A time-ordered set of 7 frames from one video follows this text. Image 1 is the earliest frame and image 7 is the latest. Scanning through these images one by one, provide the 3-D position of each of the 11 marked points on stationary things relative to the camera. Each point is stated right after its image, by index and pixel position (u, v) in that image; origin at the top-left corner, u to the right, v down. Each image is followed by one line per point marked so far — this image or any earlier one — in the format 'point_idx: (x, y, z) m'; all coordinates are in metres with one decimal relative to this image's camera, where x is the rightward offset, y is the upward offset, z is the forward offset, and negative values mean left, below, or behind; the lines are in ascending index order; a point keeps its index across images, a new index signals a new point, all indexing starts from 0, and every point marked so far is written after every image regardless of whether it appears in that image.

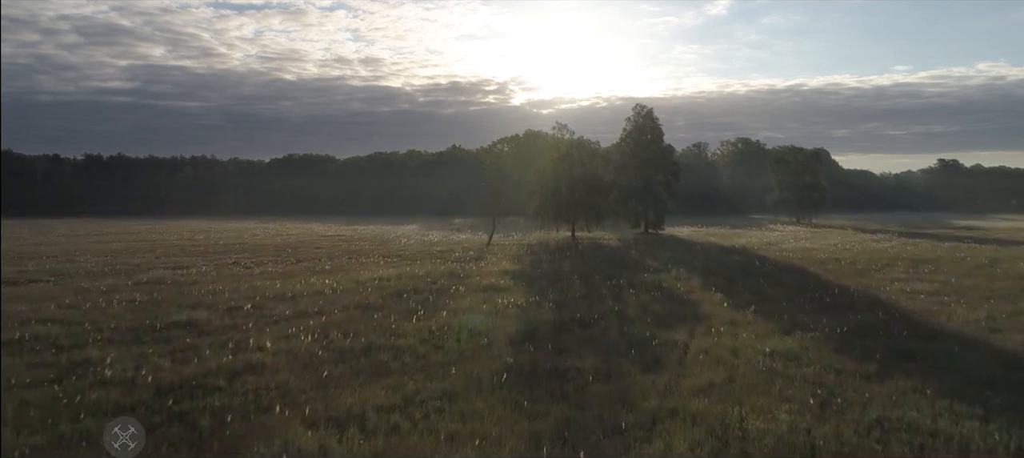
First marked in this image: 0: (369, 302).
0: (-3.1, -1.6, +16.0) m
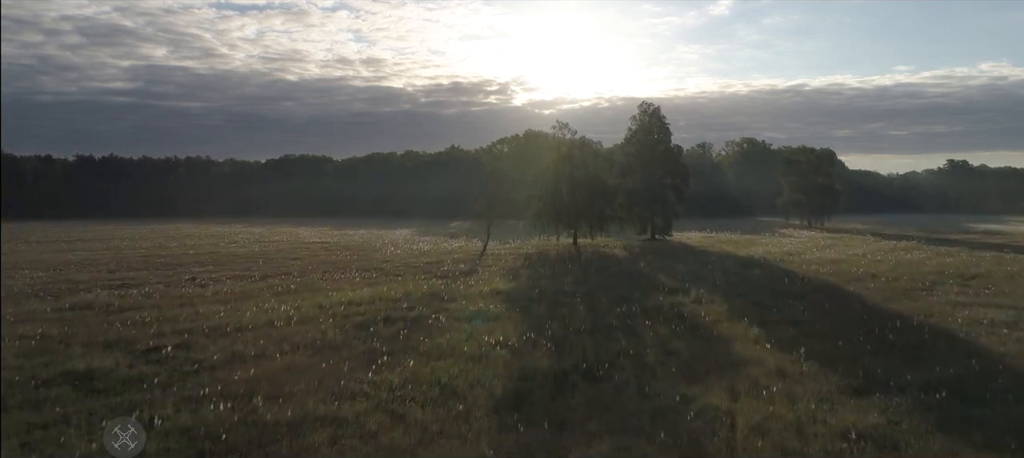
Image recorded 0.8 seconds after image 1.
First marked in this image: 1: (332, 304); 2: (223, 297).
0: (-3.2, -1.9, +13.0) m
1: (-4.1, -1.7, +17.0) m
2: (-7.1, -1.7, +18.4) m
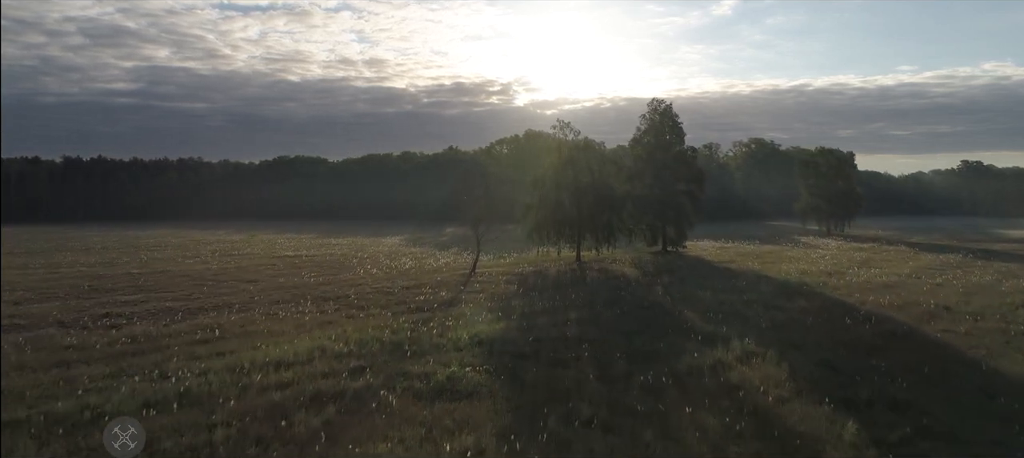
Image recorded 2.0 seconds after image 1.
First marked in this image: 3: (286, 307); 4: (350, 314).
0: (-3.5, -2.5, +8.6) m
1: (-4.3, -2.3, +12.6) m
2: (-7.4, -2.3, +14.0) m
3: (-5.8, -2.0, +19.5) m
4: (-4.0, -2.1, +18.5) m
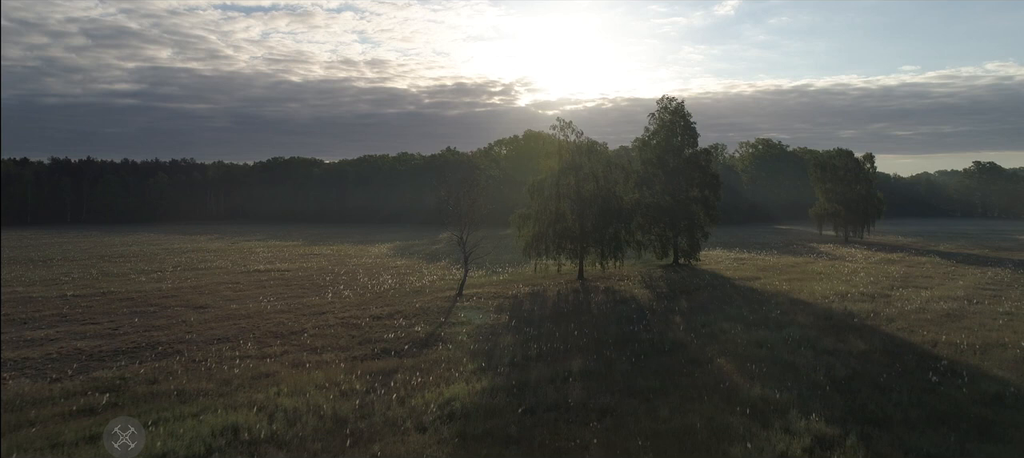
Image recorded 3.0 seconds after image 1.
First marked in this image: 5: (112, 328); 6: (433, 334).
0: (-3.8, -3.0, +4.9) m
1: (-4.6, -2.8, +8.9) m
2: (-7.6, -2.8, +10.3) m
3: (-6.1, -2.5, +15.8) m
4: (-4.2, -2.6, +14.8) m
5: (-9.9, -2.4, +18.7) m
6: (-1.8, -2.4, +17.6) m
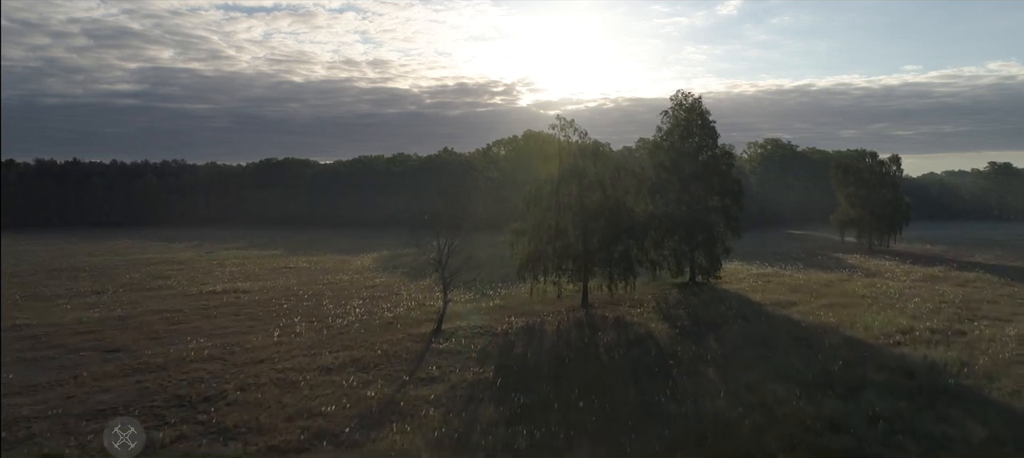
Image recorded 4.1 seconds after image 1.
0: (-4.1, -3.6, +0.6) m
1: (-4.9, -3.3, +4.5) m
2: (-7.9, -3.3, +5.9) m
3: (-6.4, -3.1, +11.4) m
4: (-4.5, -3.2, +10.4) m
5: (-10.2, -3.0, +14.4) m
6: (-2.1, -3.0, +13.3) m
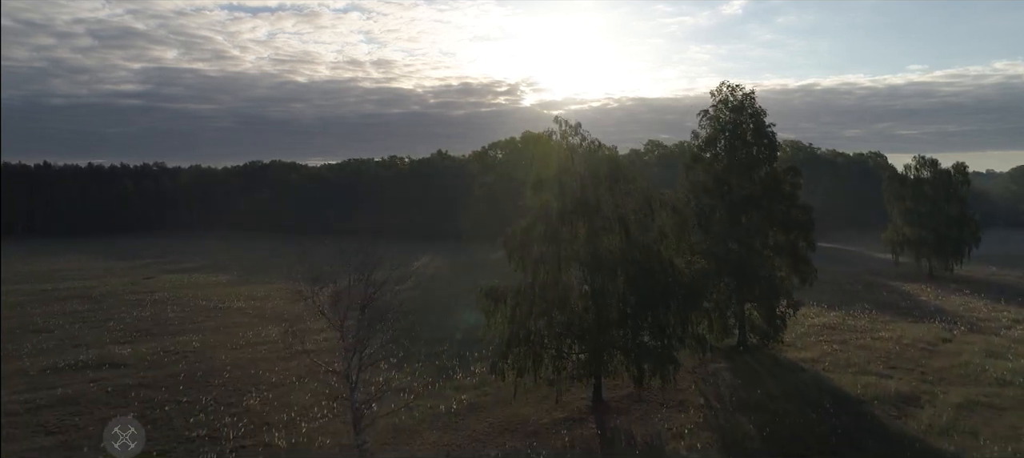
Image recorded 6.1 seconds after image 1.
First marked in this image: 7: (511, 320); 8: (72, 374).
0: (-4.8, -4.9, -8.0) m
1: (-5.6, -4.7, -4.0) m
2: (-8.6, -4.7, -2.6) m
3: (-7.0, -4.5, +2.9) m
4: (-5.2, -4.5, +1.9) m
5: (-10.8, -4.4, +5.9) m
6: (-2.7, -4.4, +4.7) m
7: (0.0, -1.9, +16.0) m
8: (-11.4, -3.8, +19.5) m
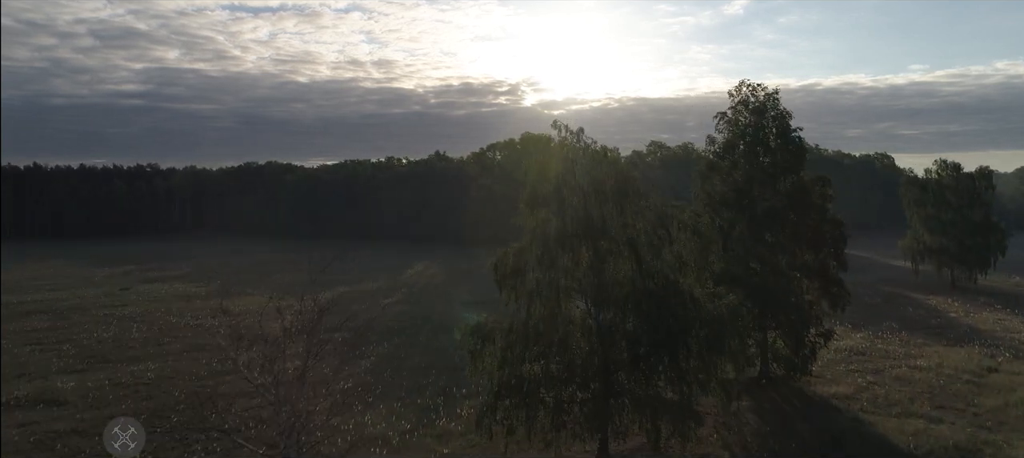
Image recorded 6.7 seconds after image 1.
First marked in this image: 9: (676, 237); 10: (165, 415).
0: (-5.0, -5.4, -10.5) m
1: (-5.8, -5.2, -6.5) m
2: (-8.8, -5.1, -5.1) m
3: (-7.2, -4.9, +0.4) m
4: (-5.4, -5.0, -0.7) m
5: (-11.0, -4.8, +3.3) m
6: (-2.9, -4.8, +2.2) m
7: (-0.2, -2.3, +13.5) m
8: (-11.6, -4.2, +17.0) m
9: (+3.2, -0.1, +15.0) m
10: (-8.1, -4.2, +17.8) m
